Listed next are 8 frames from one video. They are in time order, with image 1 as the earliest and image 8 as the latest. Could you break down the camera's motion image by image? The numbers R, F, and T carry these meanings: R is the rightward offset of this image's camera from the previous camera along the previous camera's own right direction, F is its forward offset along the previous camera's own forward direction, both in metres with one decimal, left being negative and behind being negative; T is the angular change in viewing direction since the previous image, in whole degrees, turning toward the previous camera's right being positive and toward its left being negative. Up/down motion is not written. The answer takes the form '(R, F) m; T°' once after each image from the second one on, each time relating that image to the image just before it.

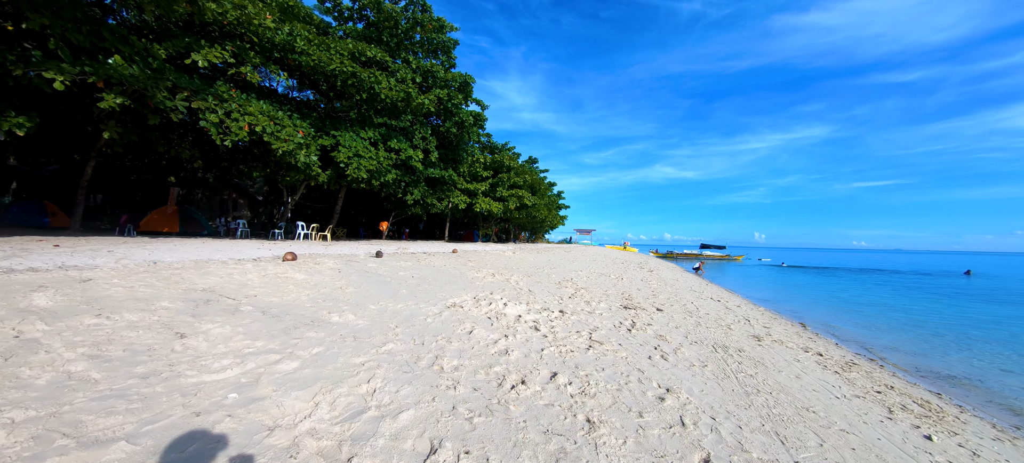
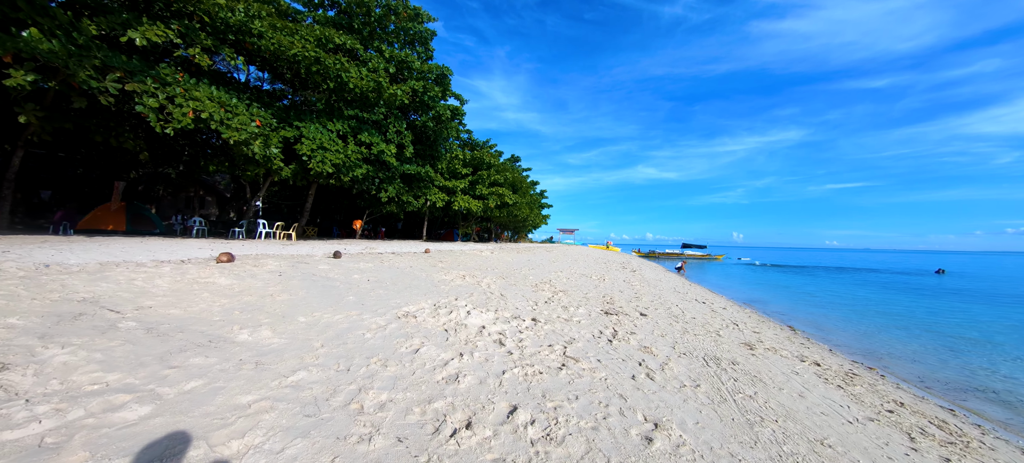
(+0.3, +0.8) m; +3°
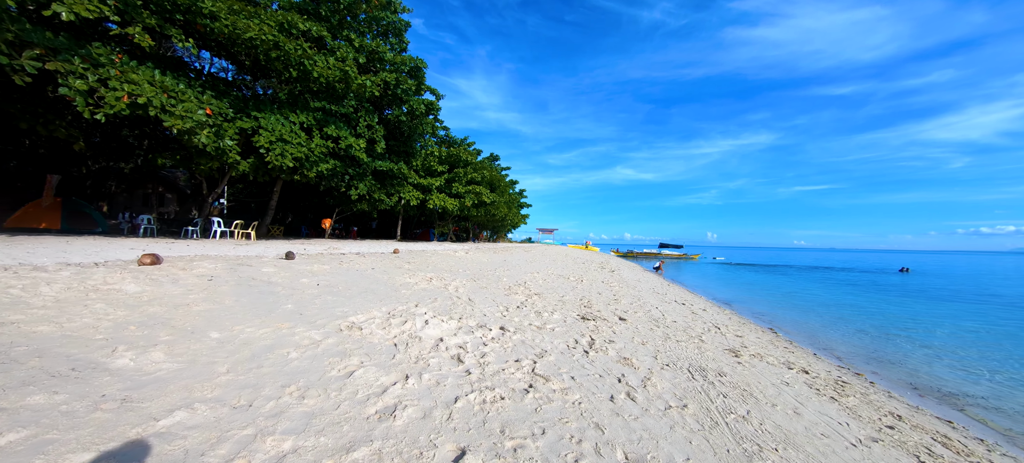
(+0.2, +0.6) m; +3°
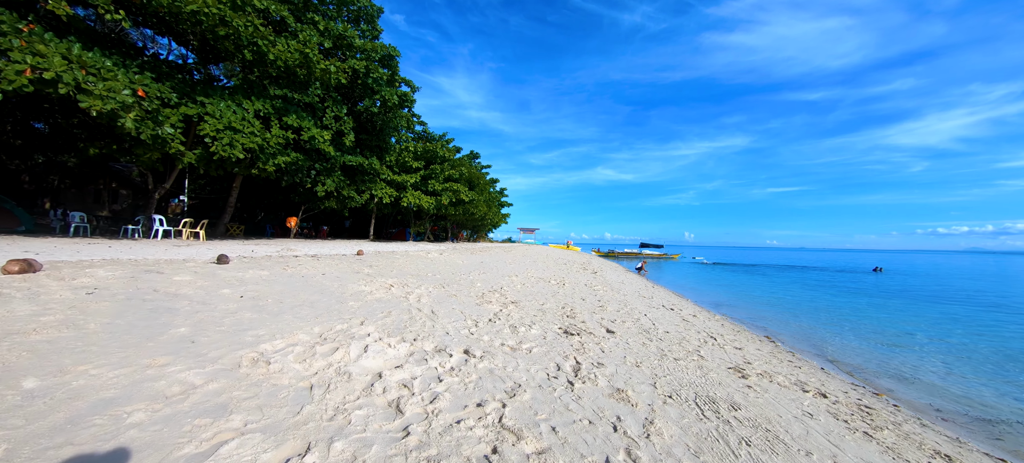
(+0.2, +1.0) m; +3°
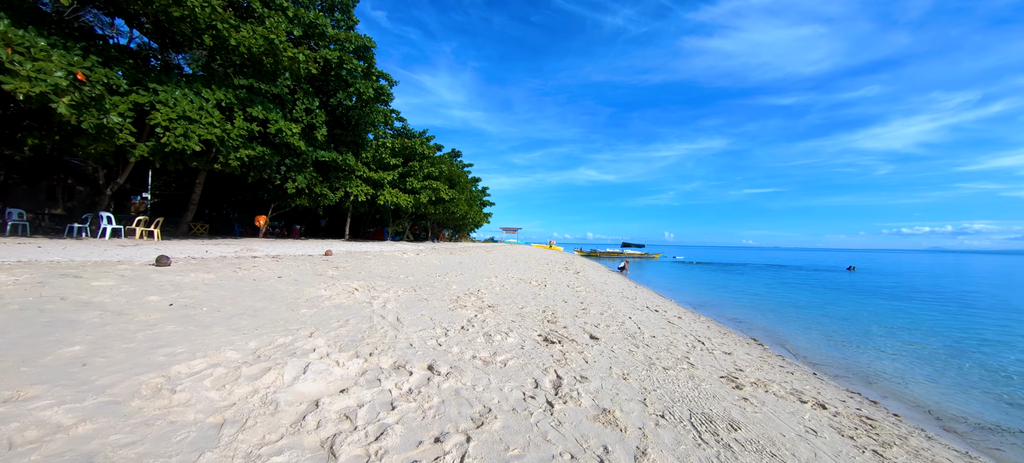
(+0.1, +0.5) m; +3°
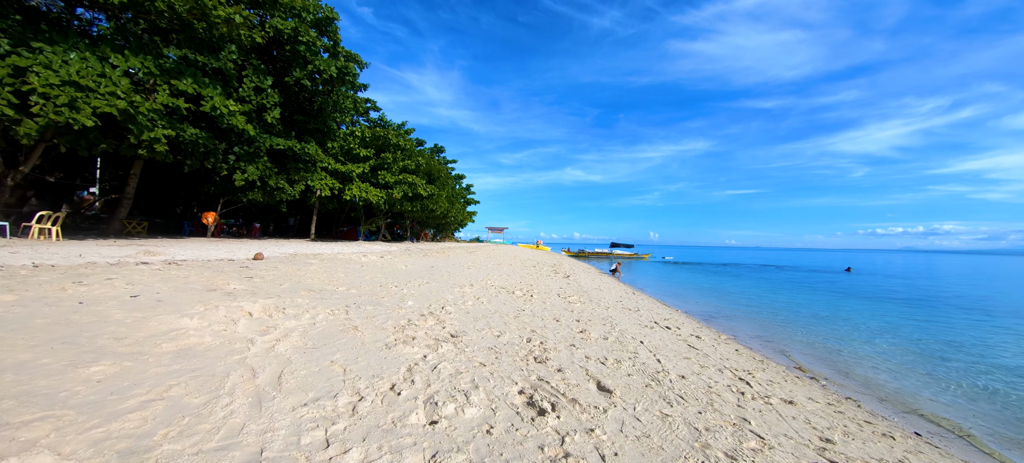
(+0.2, +1.9) m; +2°
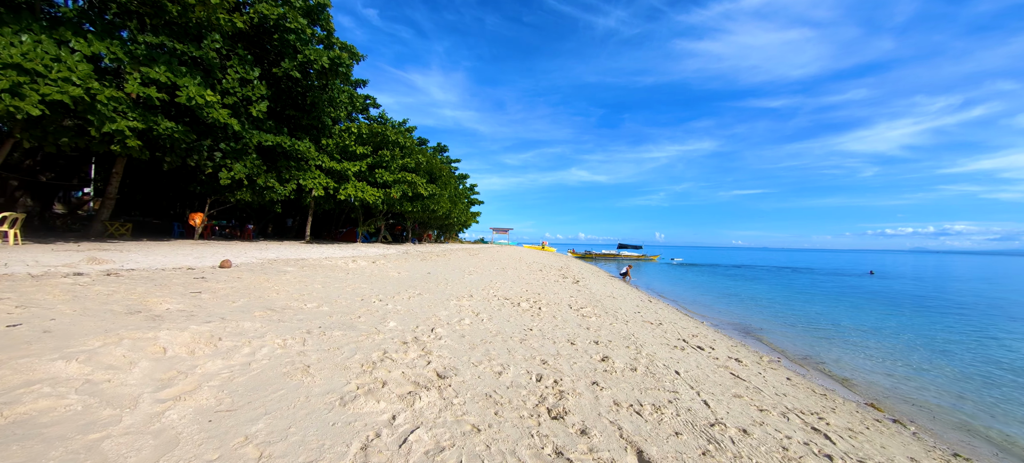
(0.0, +1.1) m; -1°
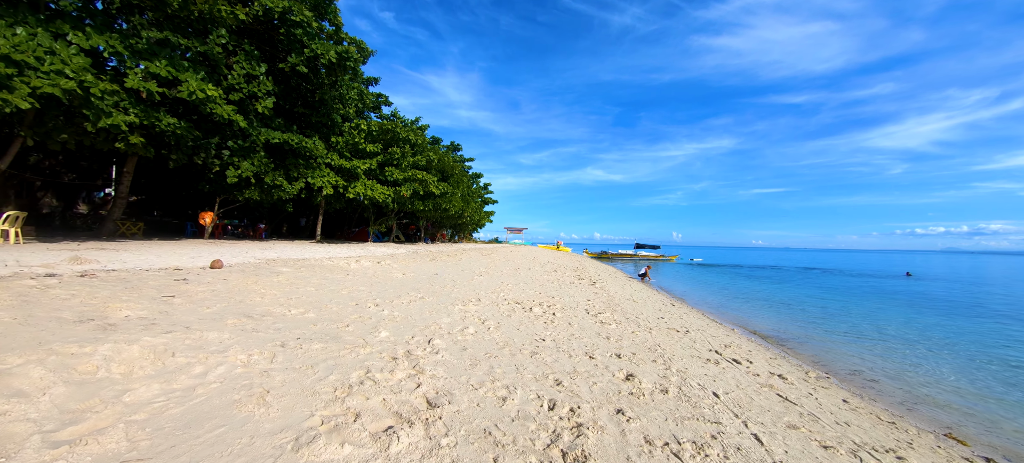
(+0.1, +0.7) m; -2°
